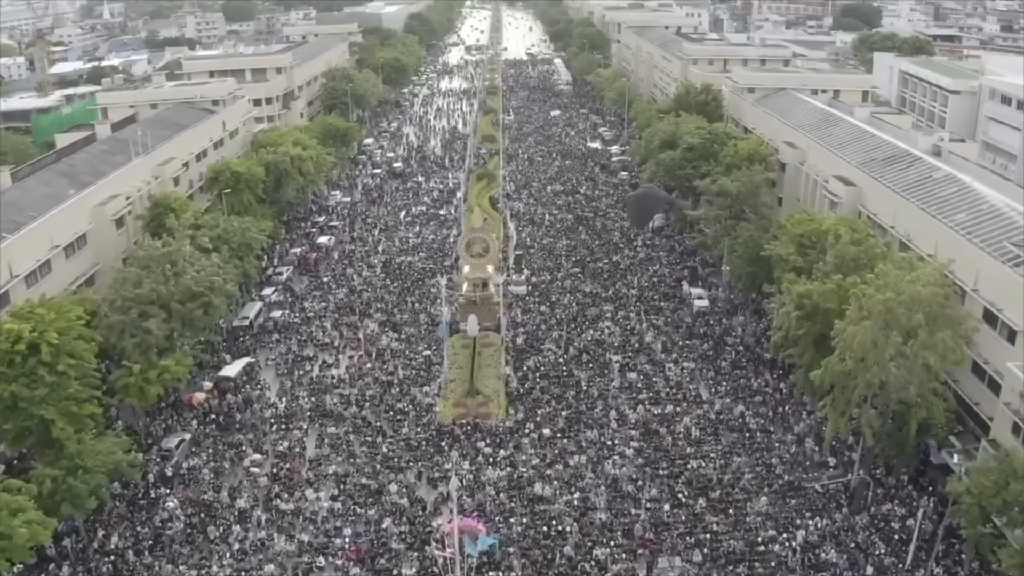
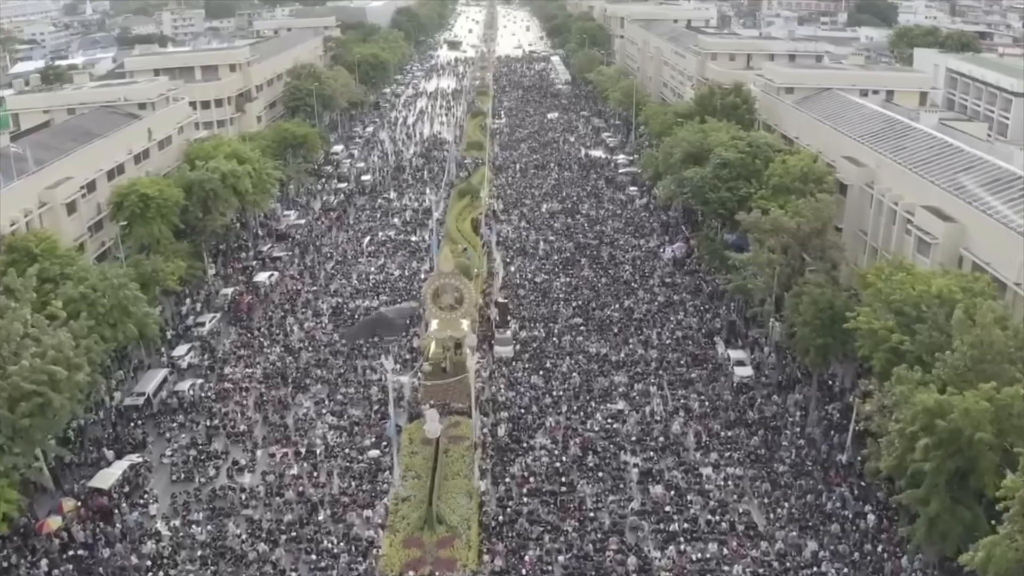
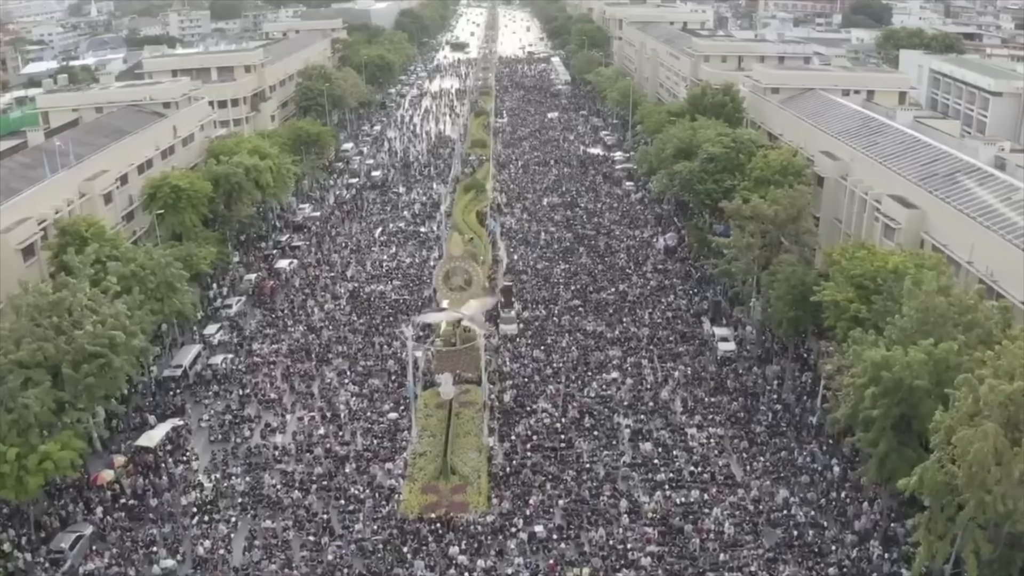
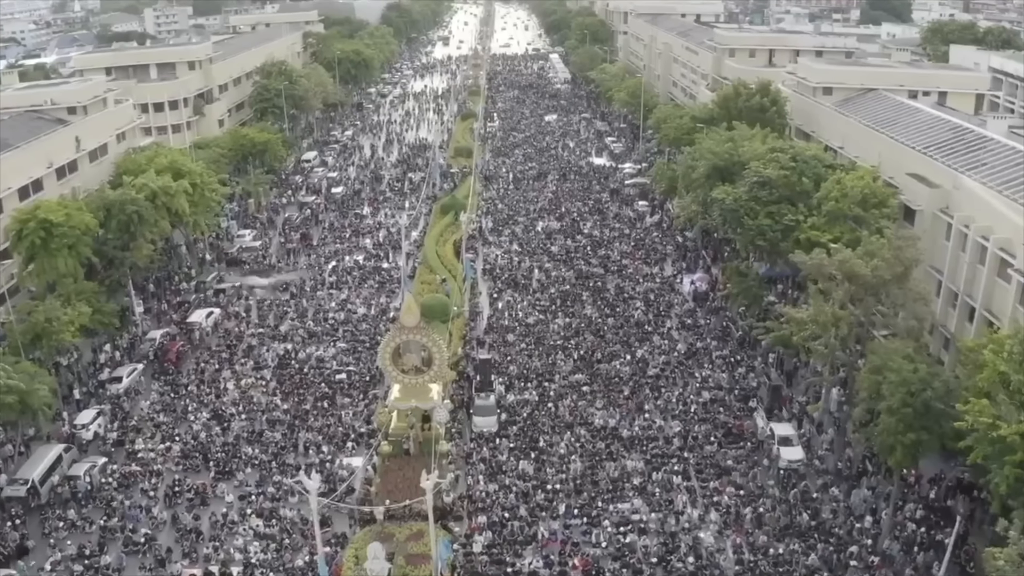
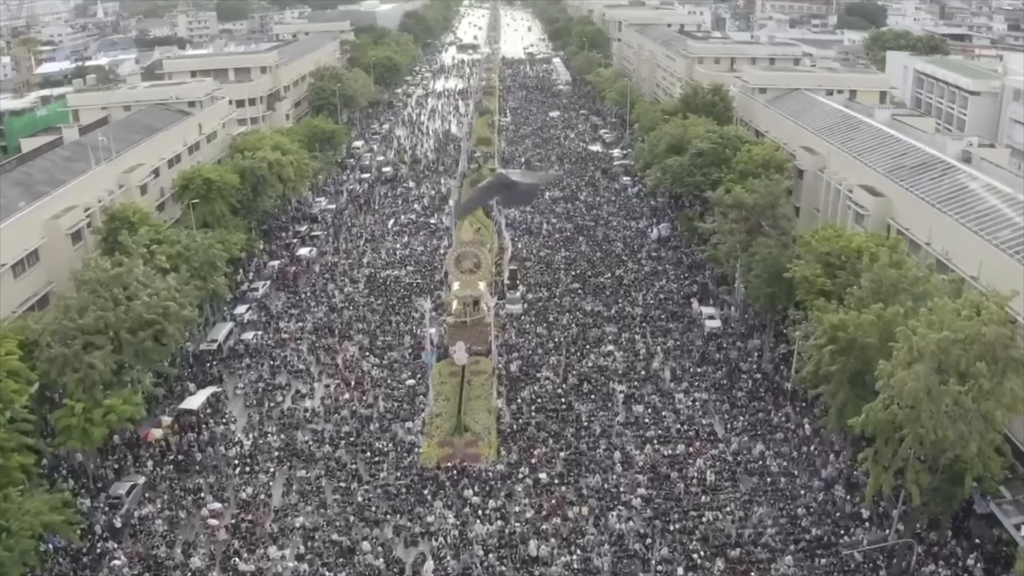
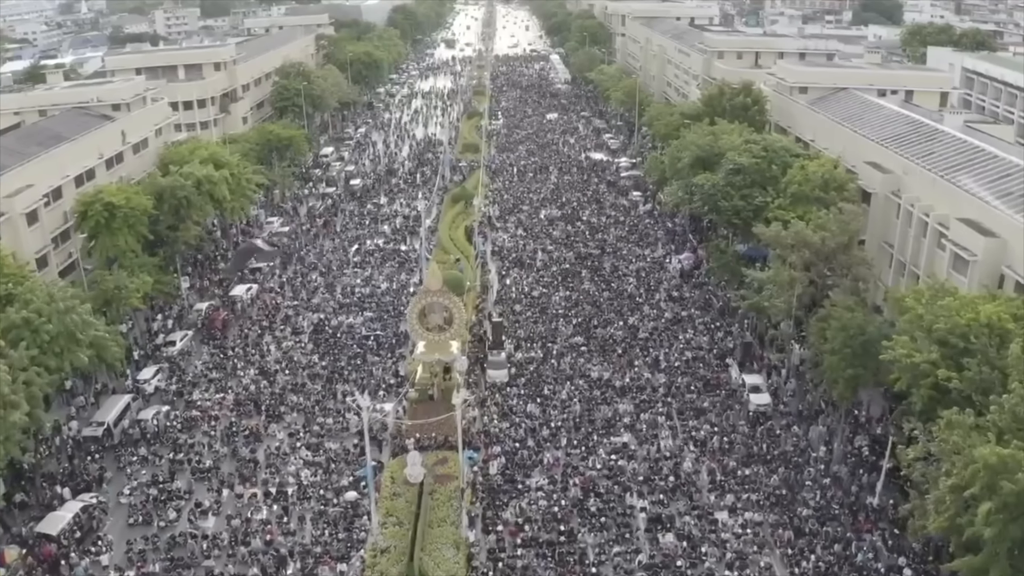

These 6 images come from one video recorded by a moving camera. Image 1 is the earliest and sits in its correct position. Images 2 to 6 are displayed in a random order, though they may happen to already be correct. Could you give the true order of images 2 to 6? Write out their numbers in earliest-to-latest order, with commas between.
5, 3, 2, 6, 4
